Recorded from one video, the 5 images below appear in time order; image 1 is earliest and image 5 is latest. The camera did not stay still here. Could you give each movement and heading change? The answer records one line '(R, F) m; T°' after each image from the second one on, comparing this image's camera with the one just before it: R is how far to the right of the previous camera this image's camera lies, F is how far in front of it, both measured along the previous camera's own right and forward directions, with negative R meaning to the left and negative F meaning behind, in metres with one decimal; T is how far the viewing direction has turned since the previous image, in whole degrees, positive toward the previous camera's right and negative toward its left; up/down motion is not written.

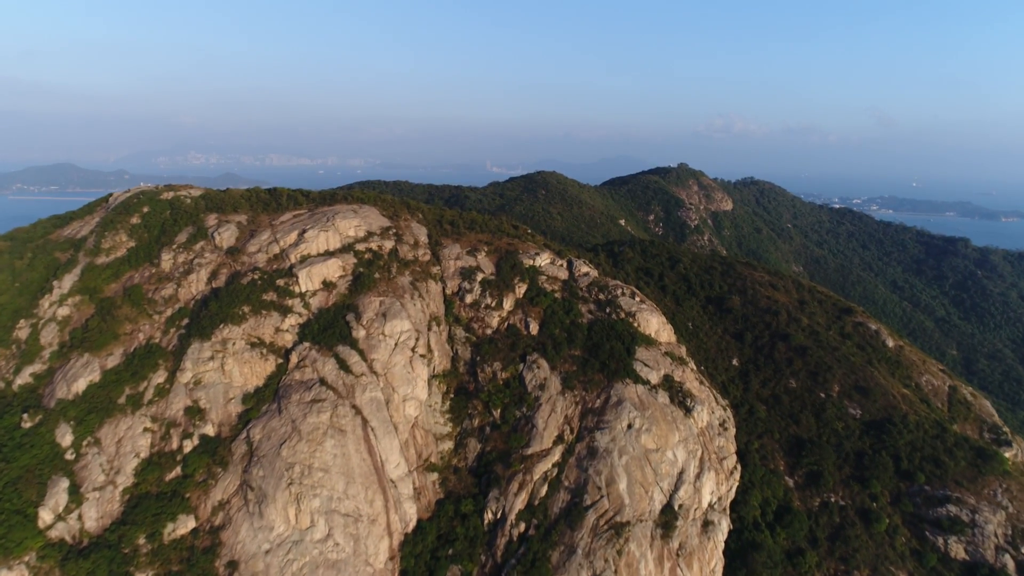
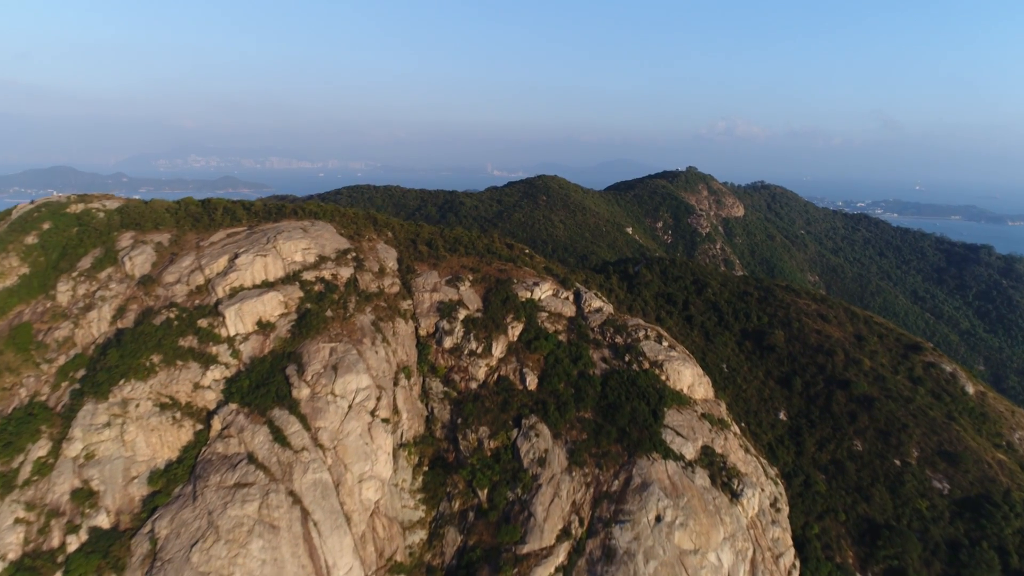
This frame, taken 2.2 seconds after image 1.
(+0.4, +7.9) m; 0°
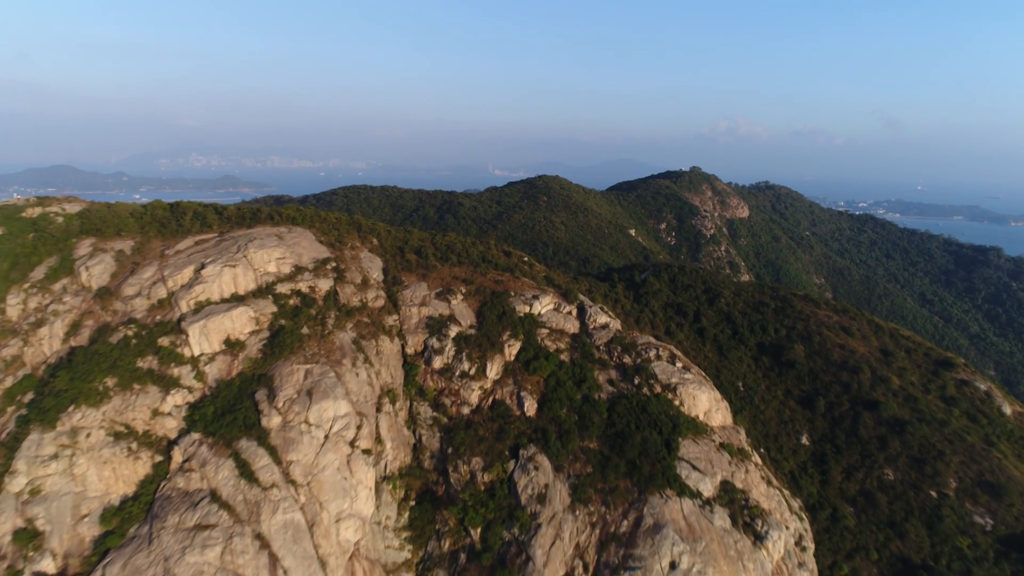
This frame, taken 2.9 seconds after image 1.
(+0.1, +2.7) m; 0°
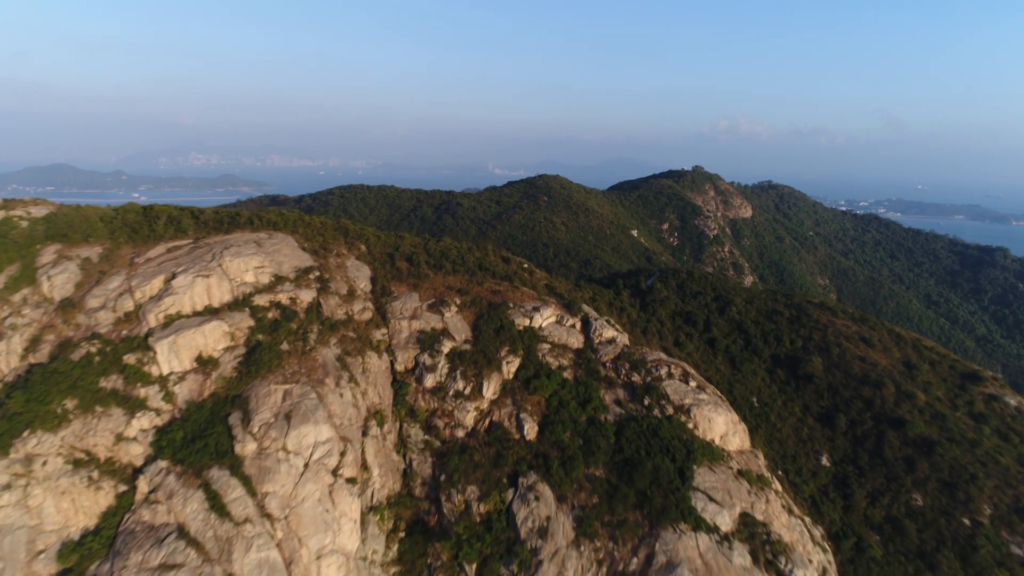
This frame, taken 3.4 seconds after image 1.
(0.0, +2.0) m; 0°
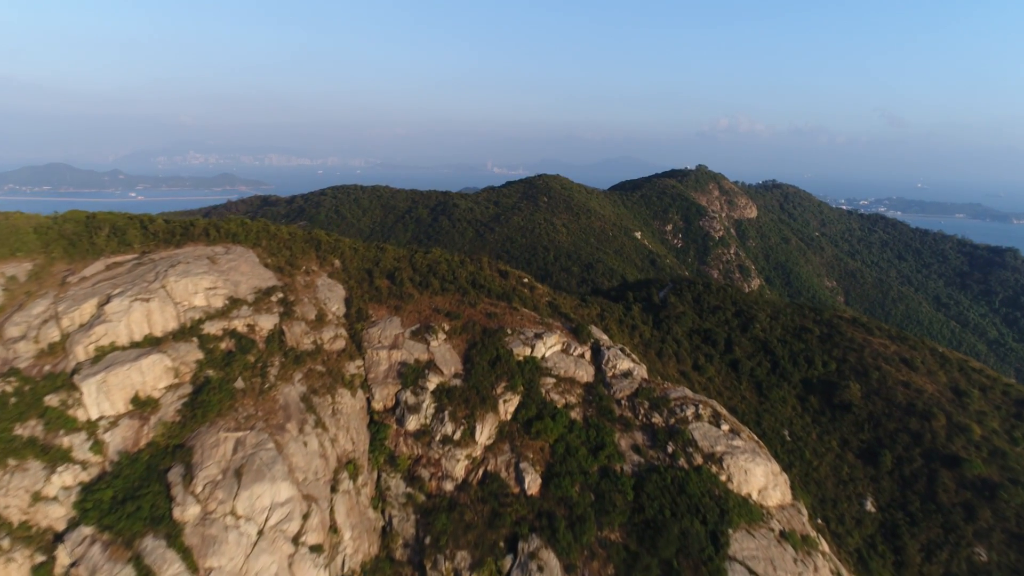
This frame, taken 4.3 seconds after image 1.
(0.0, +3.6) m; 0°
